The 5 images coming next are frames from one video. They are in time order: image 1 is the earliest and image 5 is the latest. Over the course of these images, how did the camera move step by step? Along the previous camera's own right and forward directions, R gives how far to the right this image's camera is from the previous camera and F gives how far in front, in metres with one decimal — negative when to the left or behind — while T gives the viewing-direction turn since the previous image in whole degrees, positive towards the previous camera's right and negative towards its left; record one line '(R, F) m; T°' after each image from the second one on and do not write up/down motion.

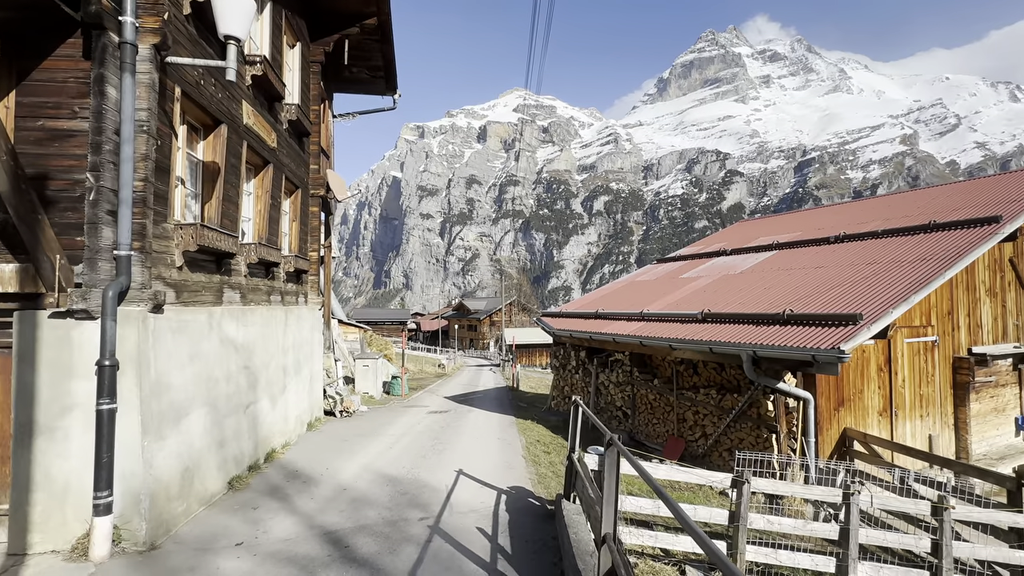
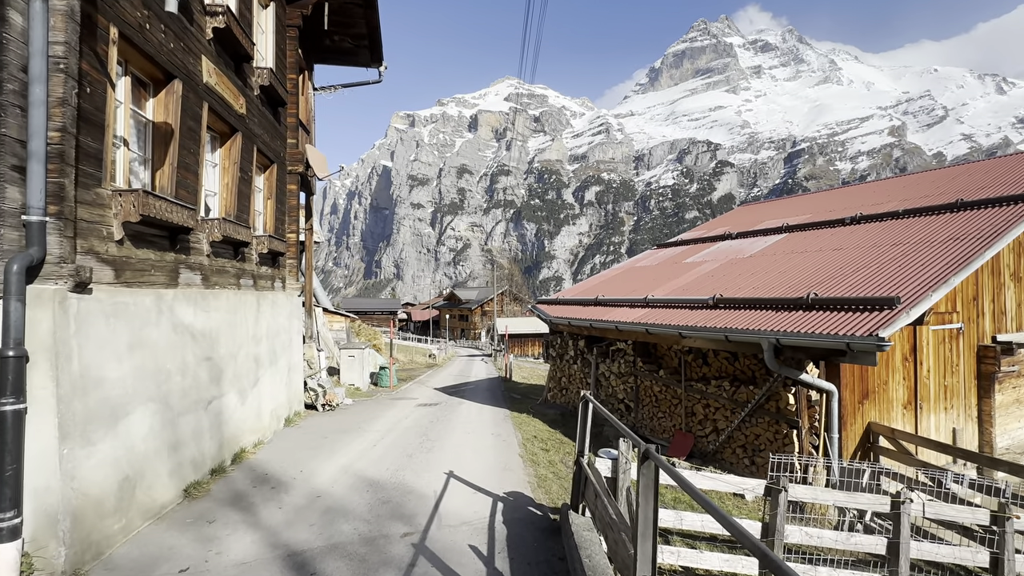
(-0.1, +0.8) m; +1°
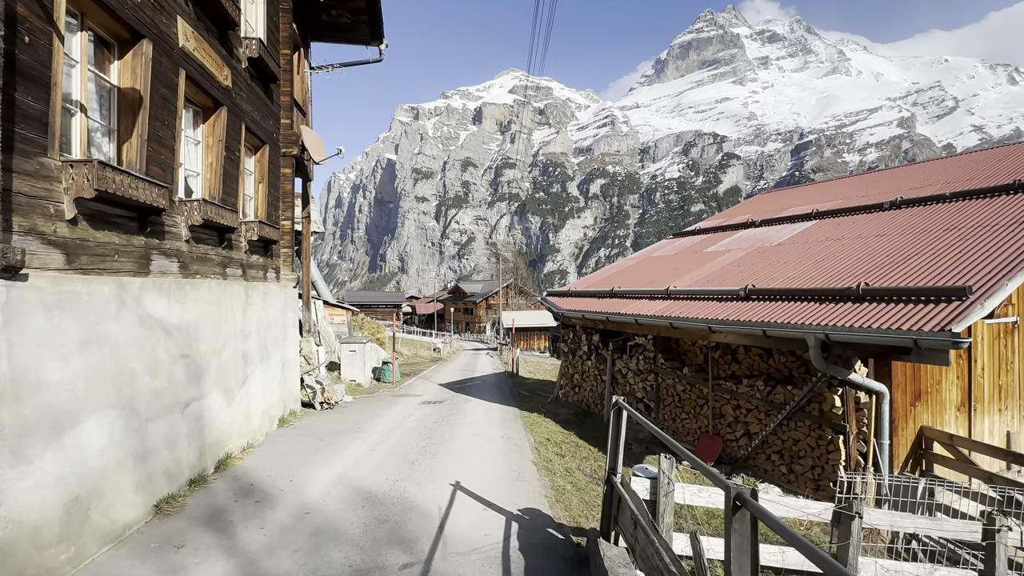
(-0.1, +0.8) m; -1°
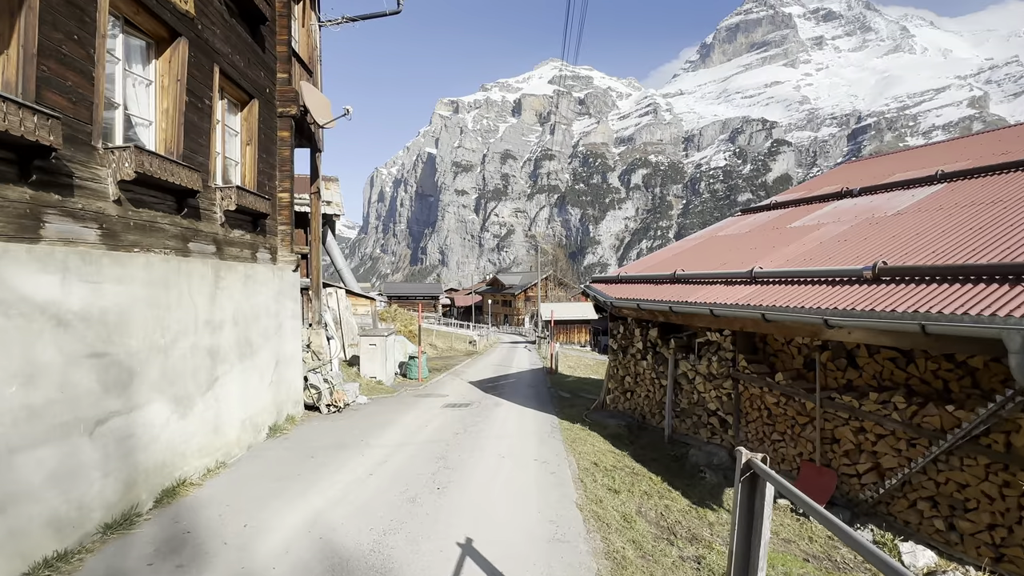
(0.0, +1.9) m; -5°
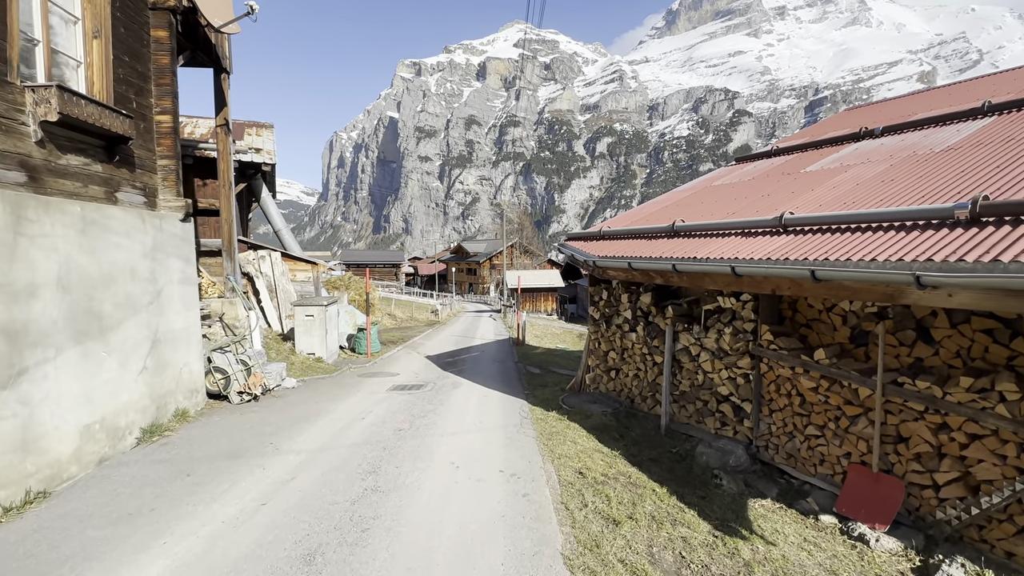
(+0.1, +1.8) m; +4°
